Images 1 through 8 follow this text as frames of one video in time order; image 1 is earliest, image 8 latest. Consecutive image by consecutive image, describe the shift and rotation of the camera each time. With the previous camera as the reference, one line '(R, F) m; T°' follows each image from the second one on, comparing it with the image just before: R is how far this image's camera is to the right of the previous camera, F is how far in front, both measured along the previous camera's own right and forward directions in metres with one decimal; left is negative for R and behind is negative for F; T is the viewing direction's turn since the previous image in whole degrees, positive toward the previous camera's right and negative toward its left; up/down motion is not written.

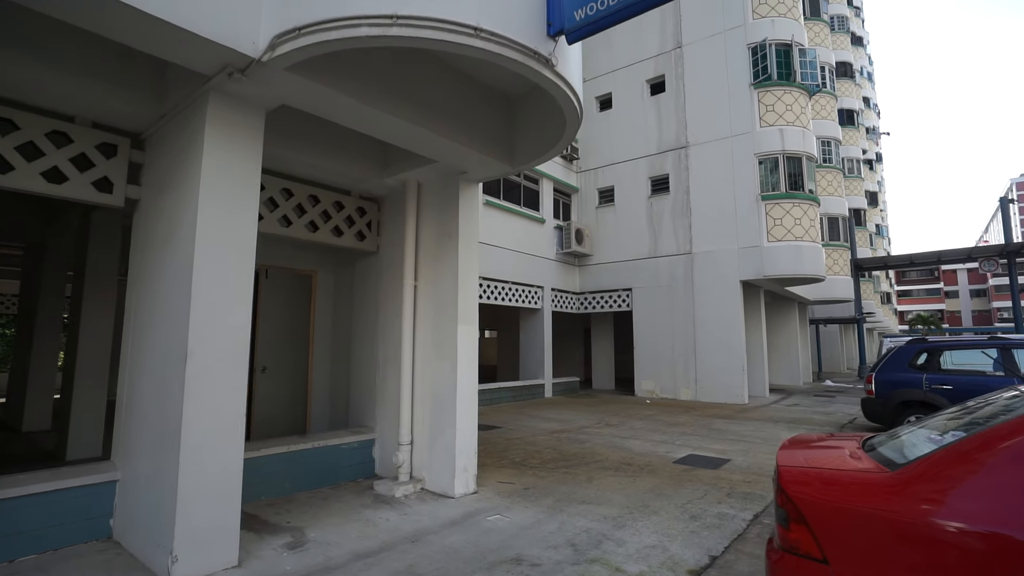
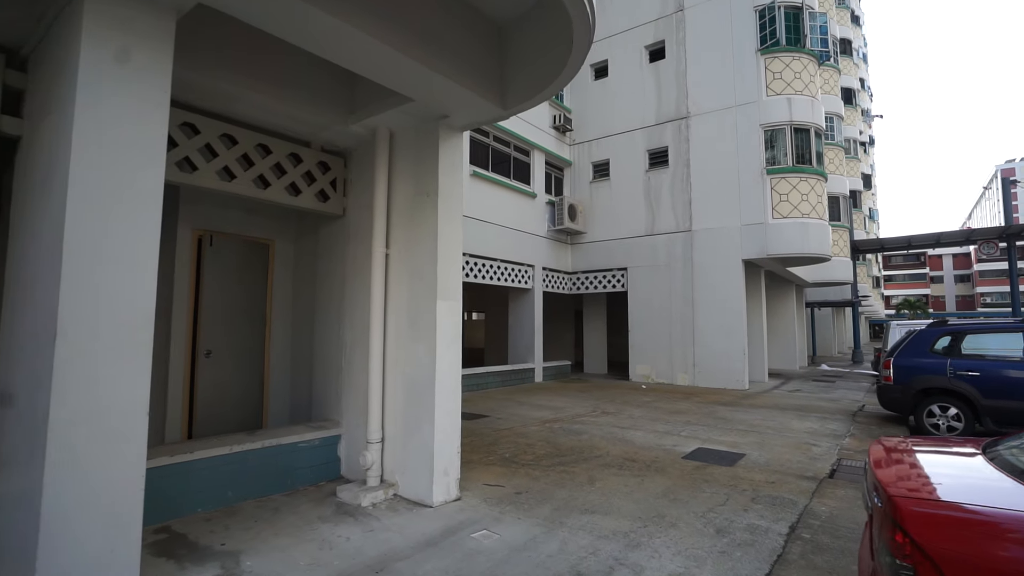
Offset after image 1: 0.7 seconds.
(0.0, +0.8) m; +1°
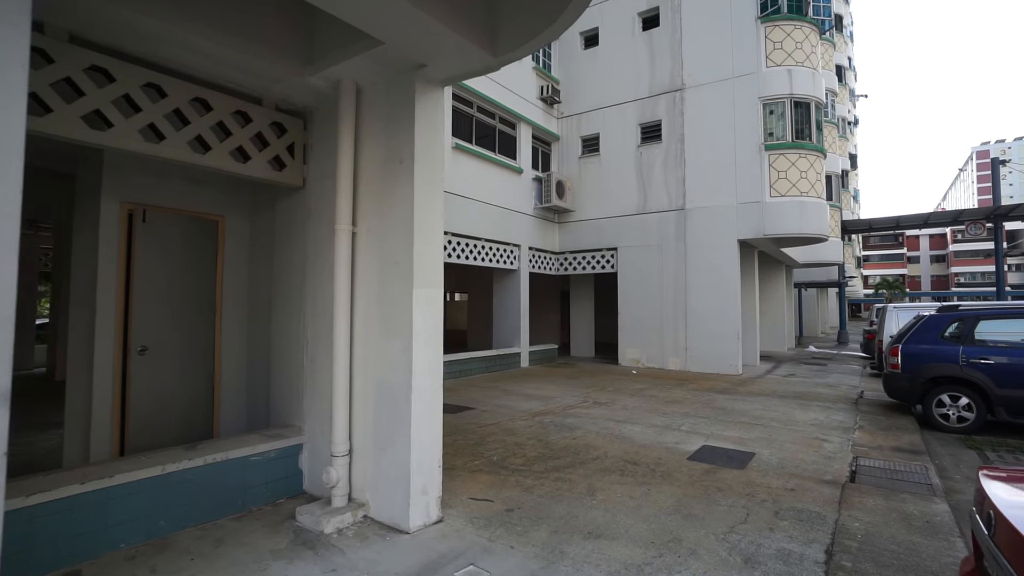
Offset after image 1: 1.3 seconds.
(-0.1, +0.7) m; +2°
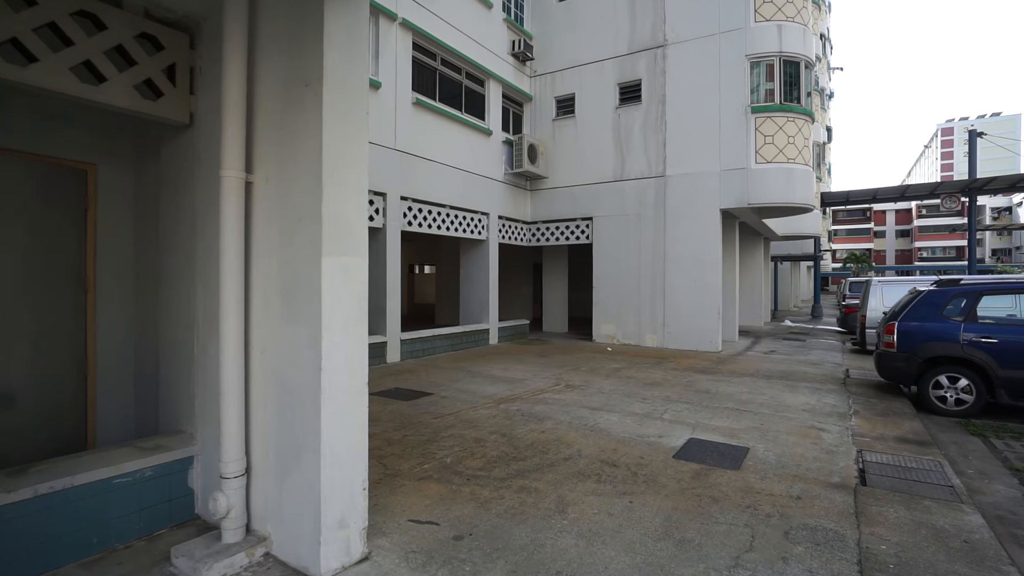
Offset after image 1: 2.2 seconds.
(+0.1, +0.9) m; +3°
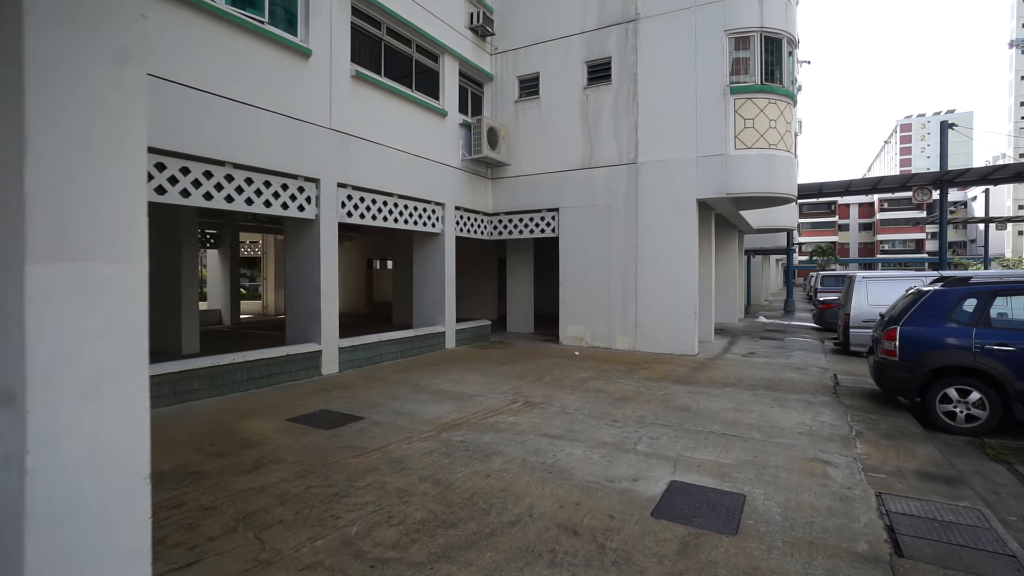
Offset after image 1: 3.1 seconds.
(+0.3, +1.1) m; +3°
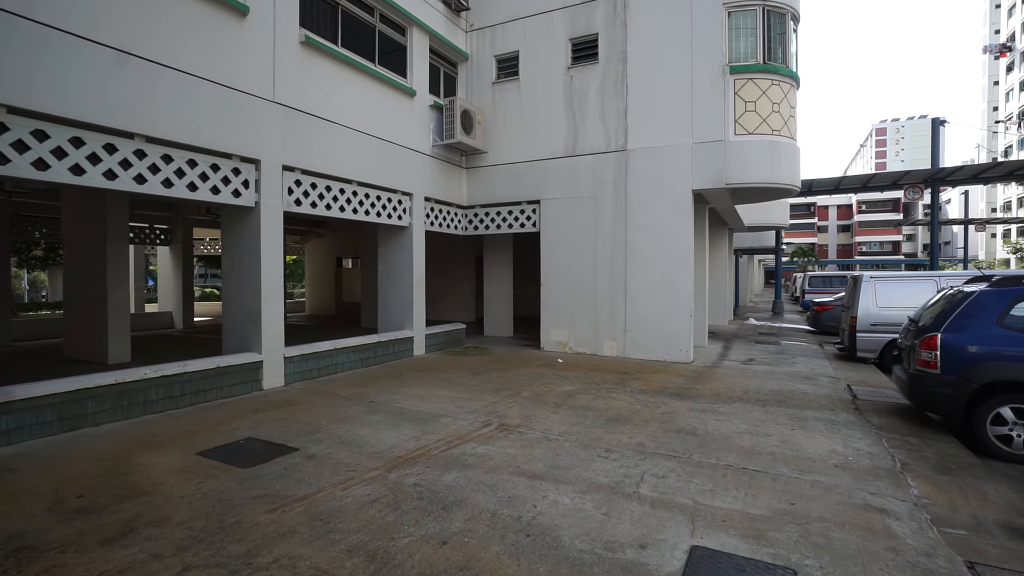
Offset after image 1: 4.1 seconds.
(+0.1, +1.1) m; +2°
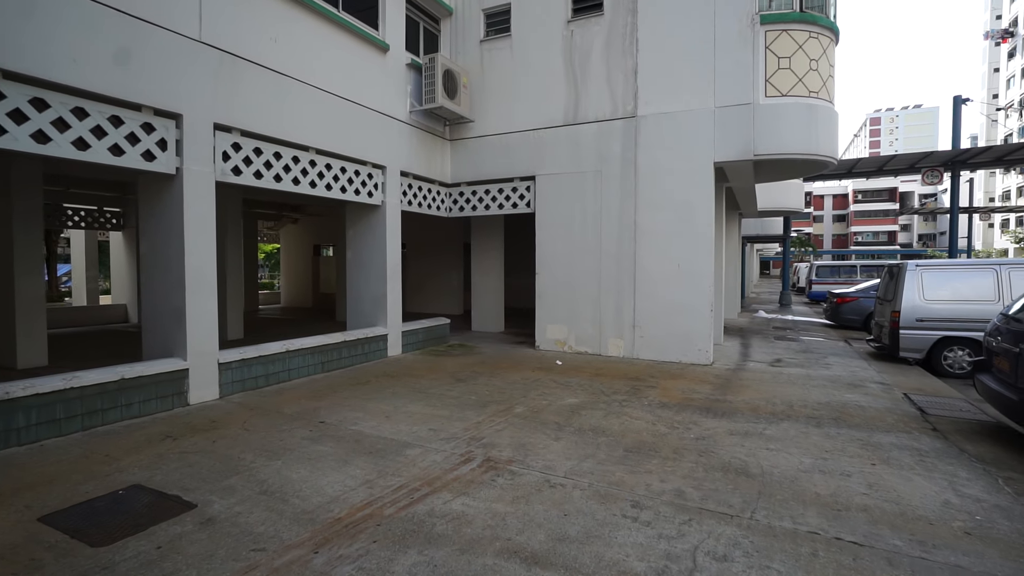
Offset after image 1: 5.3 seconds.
(0.0, +1.4) m; +1°
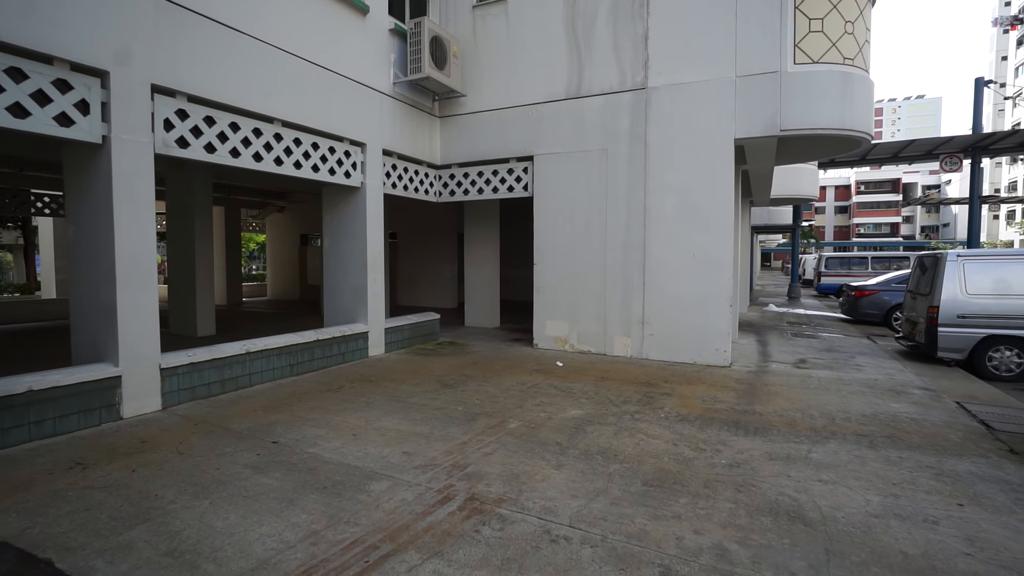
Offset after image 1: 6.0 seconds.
(0.0, +0.9) m; 0°
